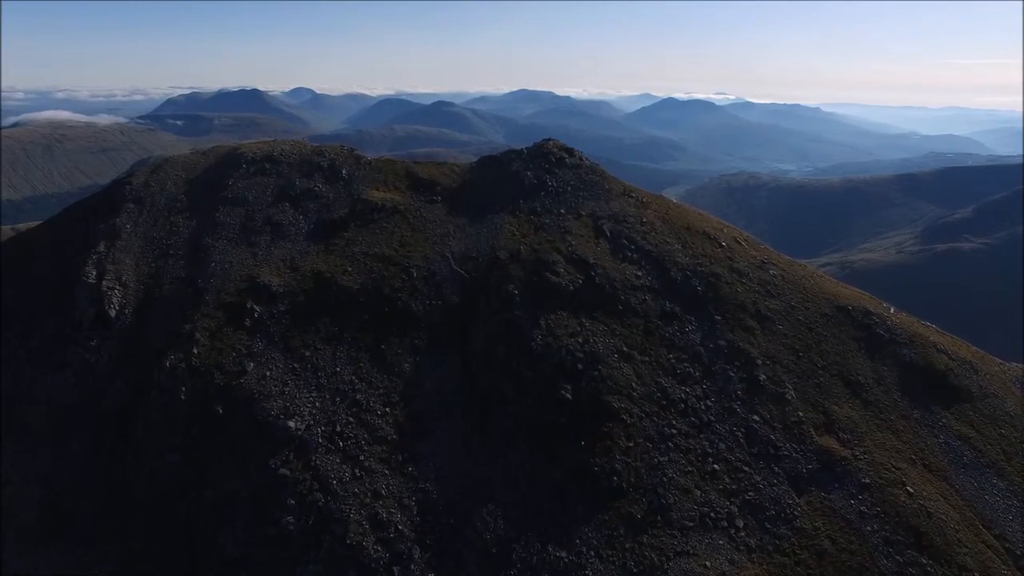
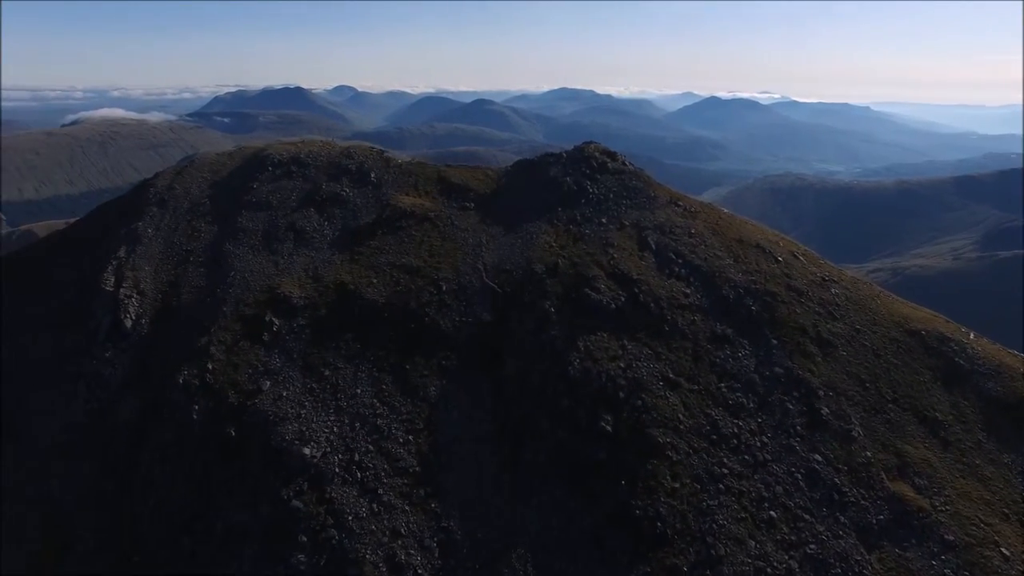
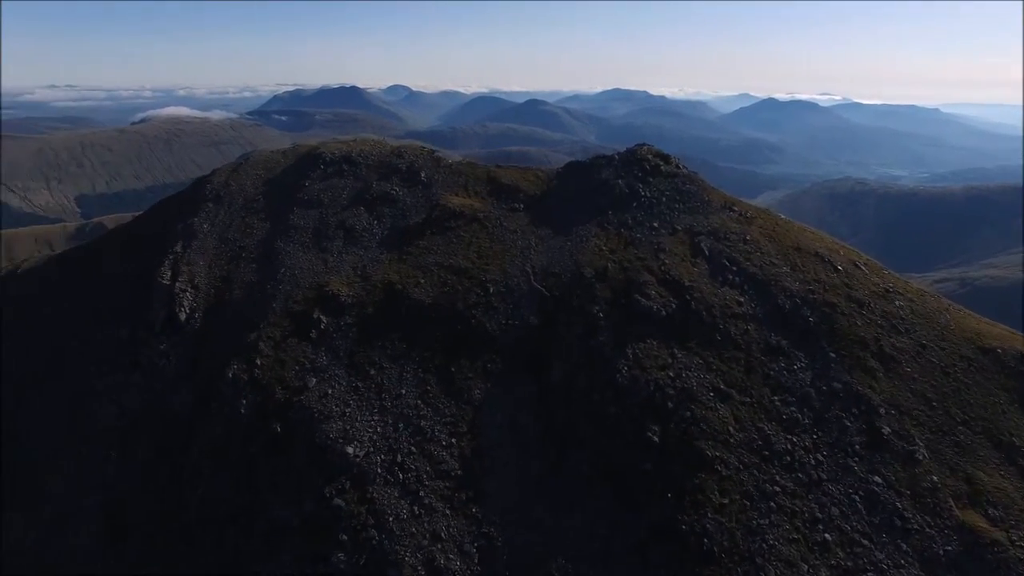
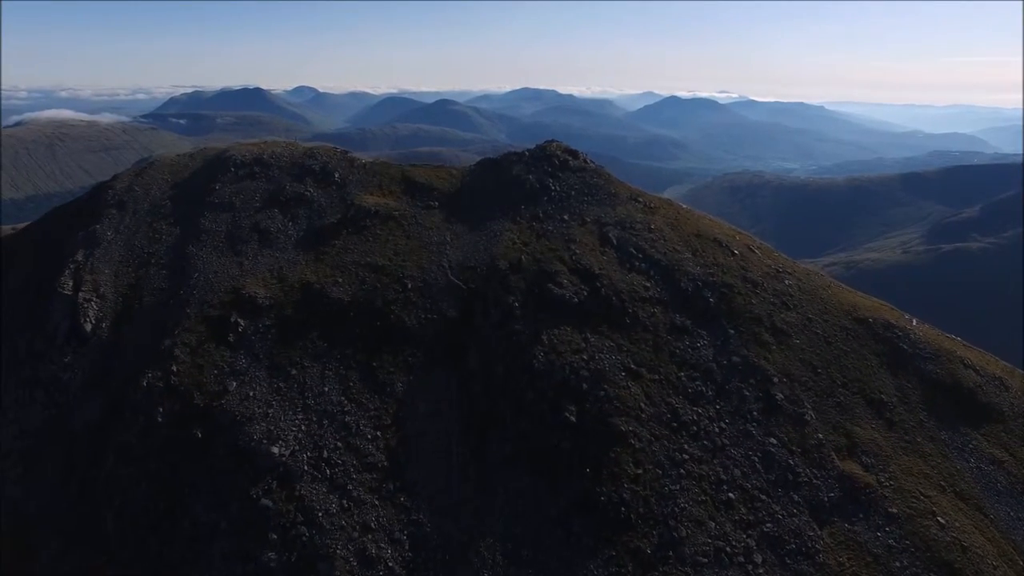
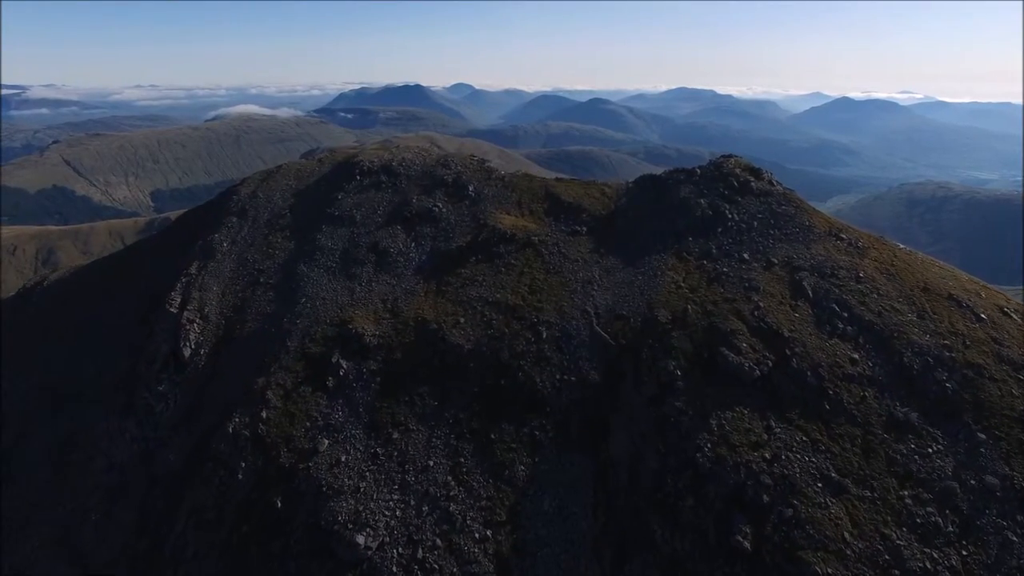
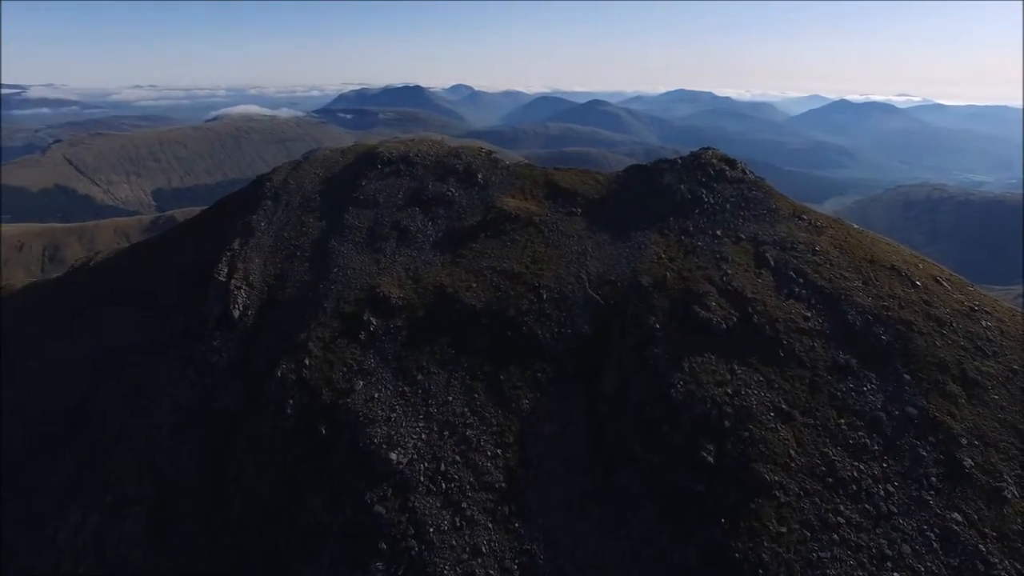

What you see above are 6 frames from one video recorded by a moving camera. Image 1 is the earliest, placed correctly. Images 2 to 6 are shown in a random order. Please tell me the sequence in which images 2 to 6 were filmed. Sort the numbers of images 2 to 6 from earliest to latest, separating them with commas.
4, 2, 3, 6, 5
